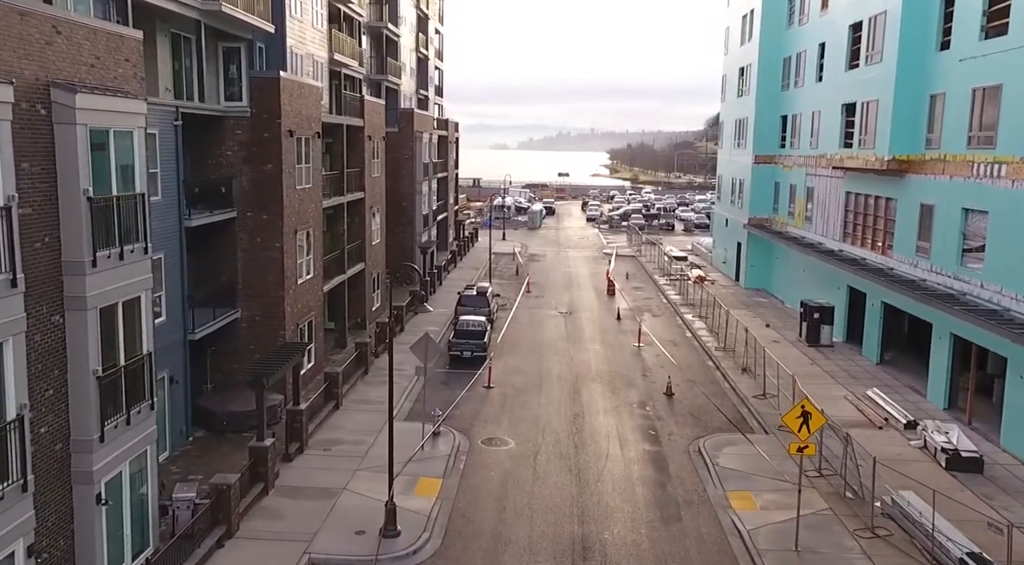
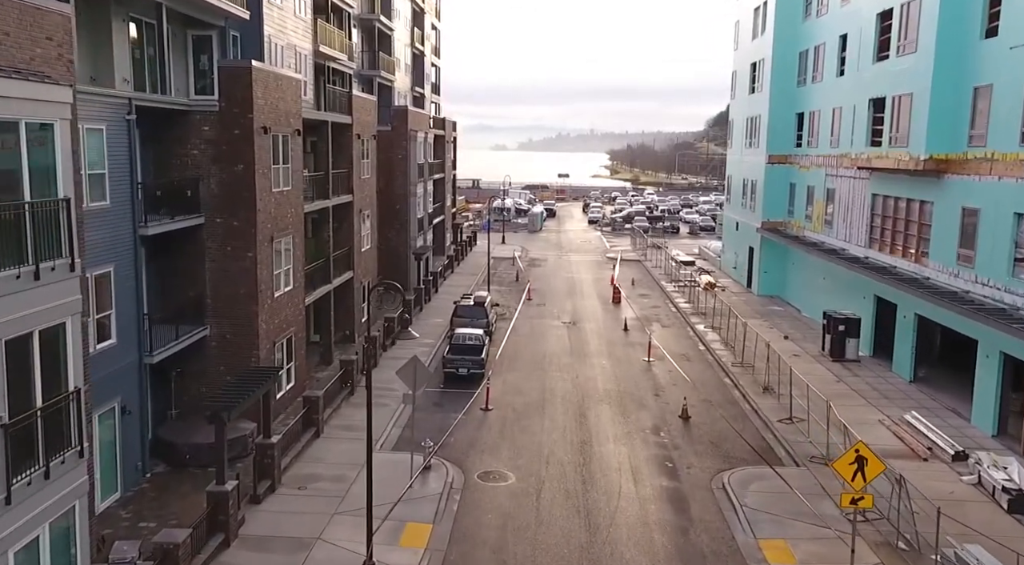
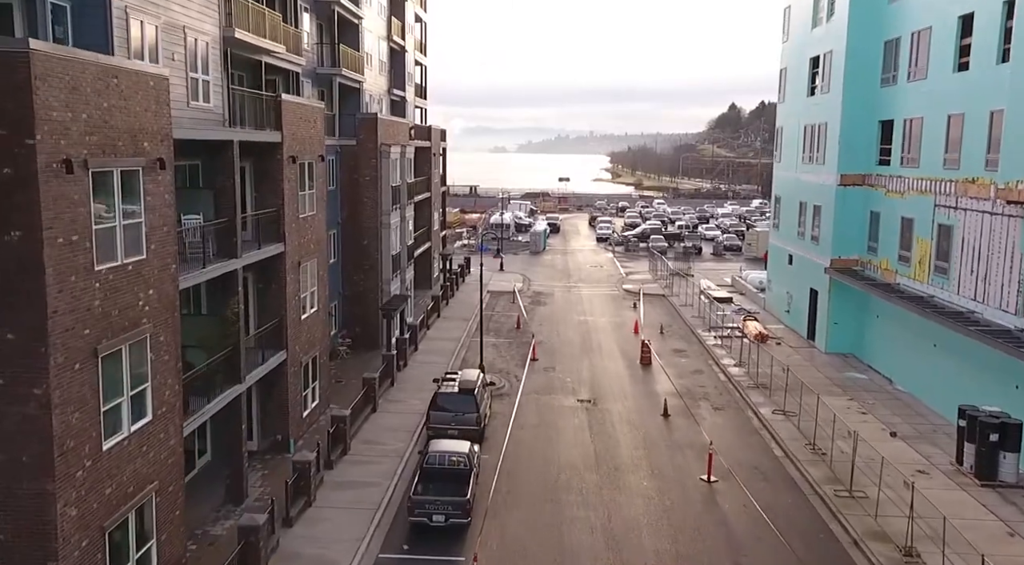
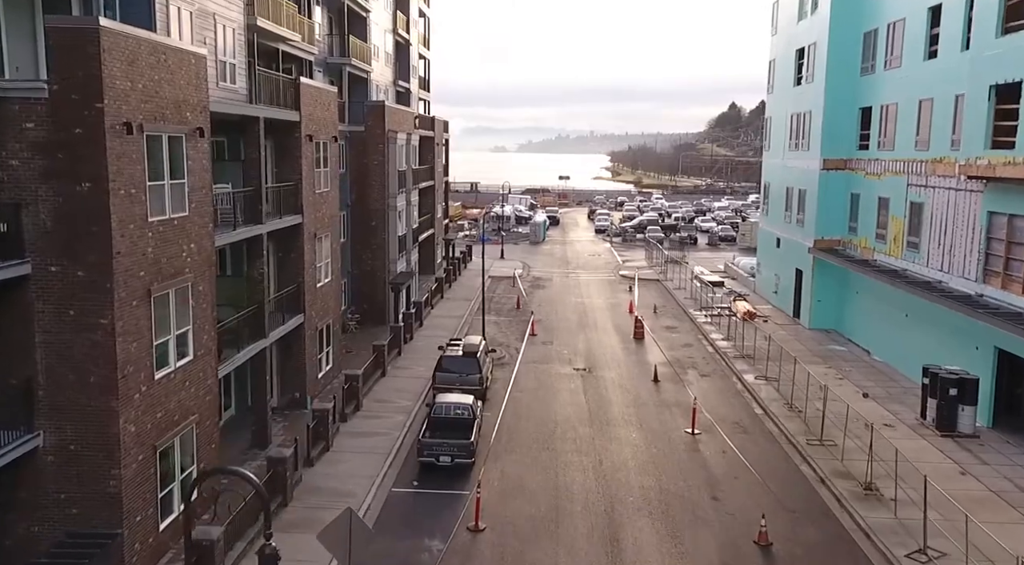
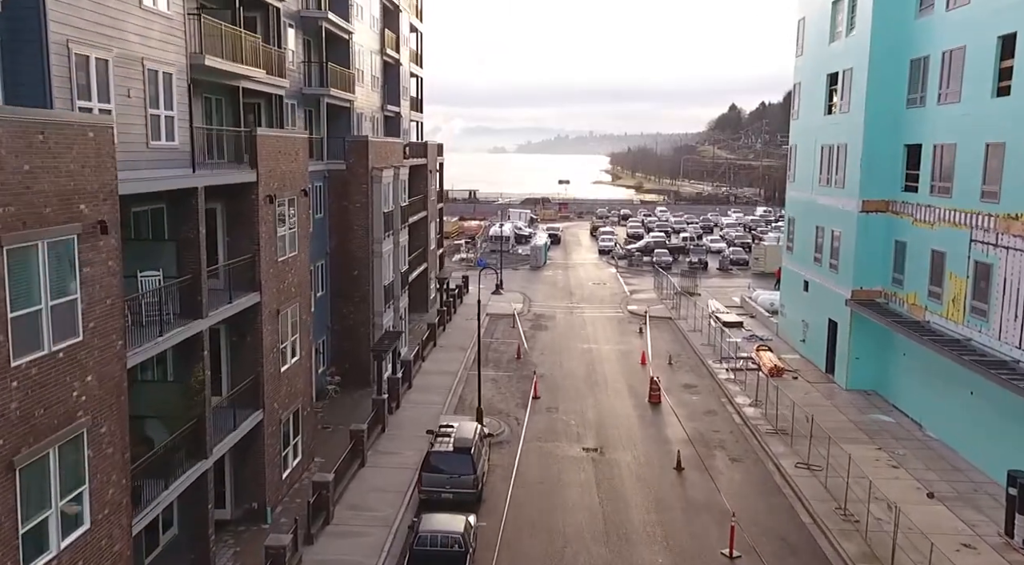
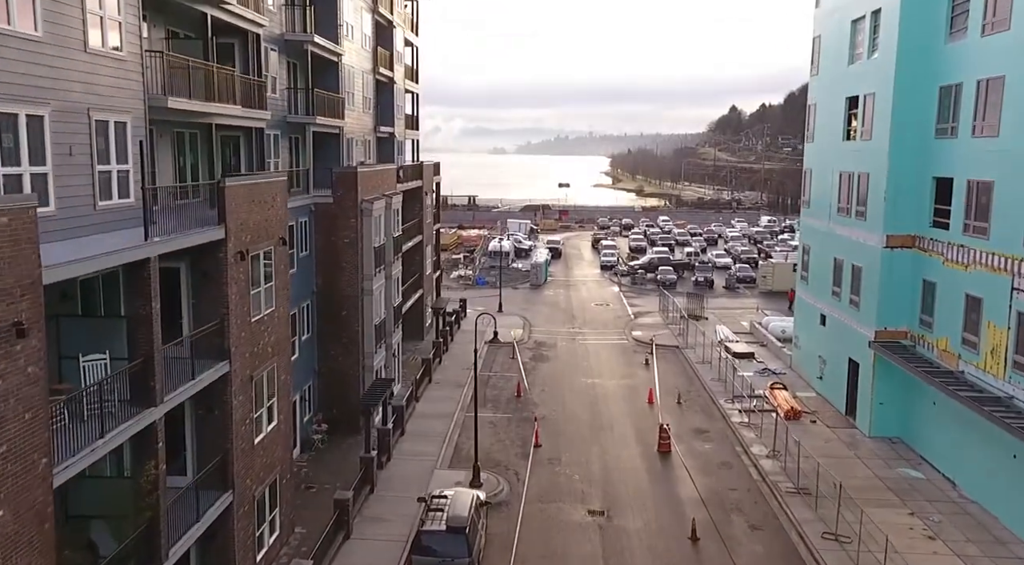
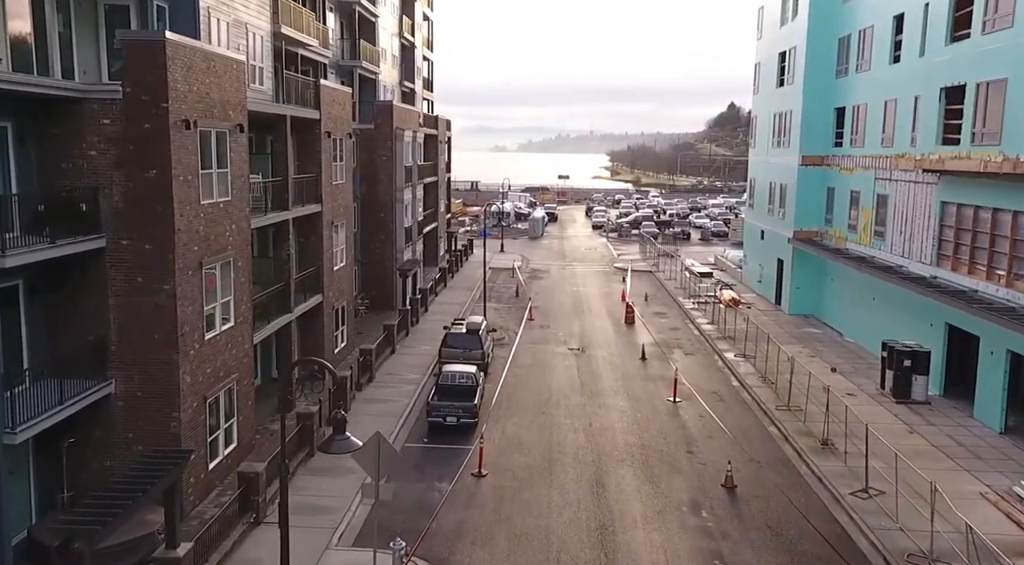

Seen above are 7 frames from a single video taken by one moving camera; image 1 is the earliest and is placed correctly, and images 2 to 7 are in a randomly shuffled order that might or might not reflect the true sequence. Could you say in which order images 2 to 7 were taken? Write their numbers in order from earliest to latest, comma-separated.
2, 7, 4, 3, 5, 6
